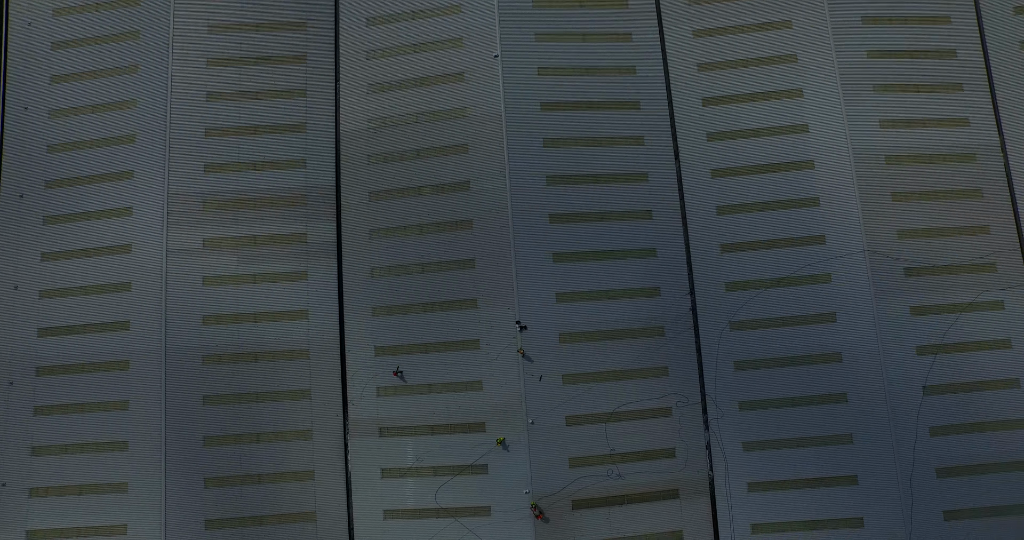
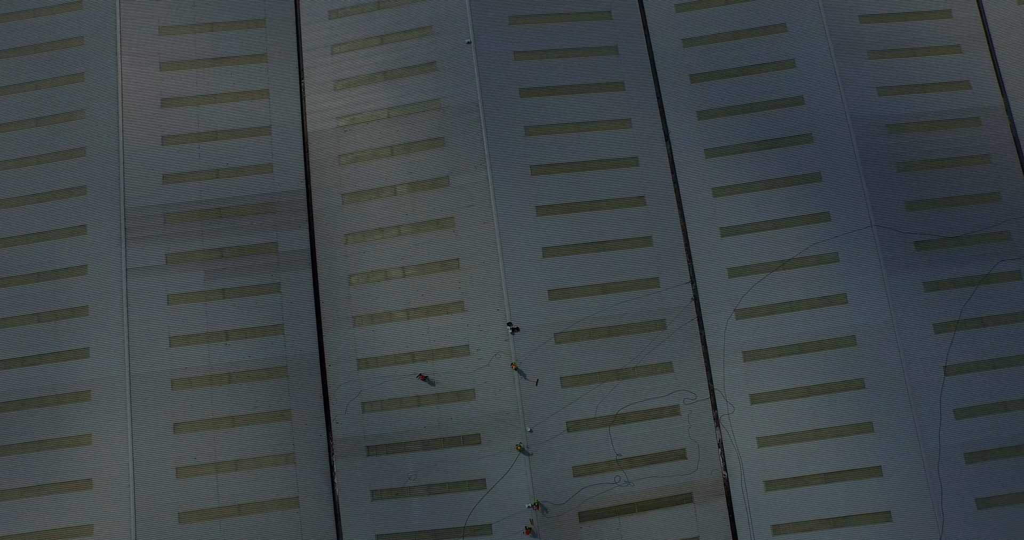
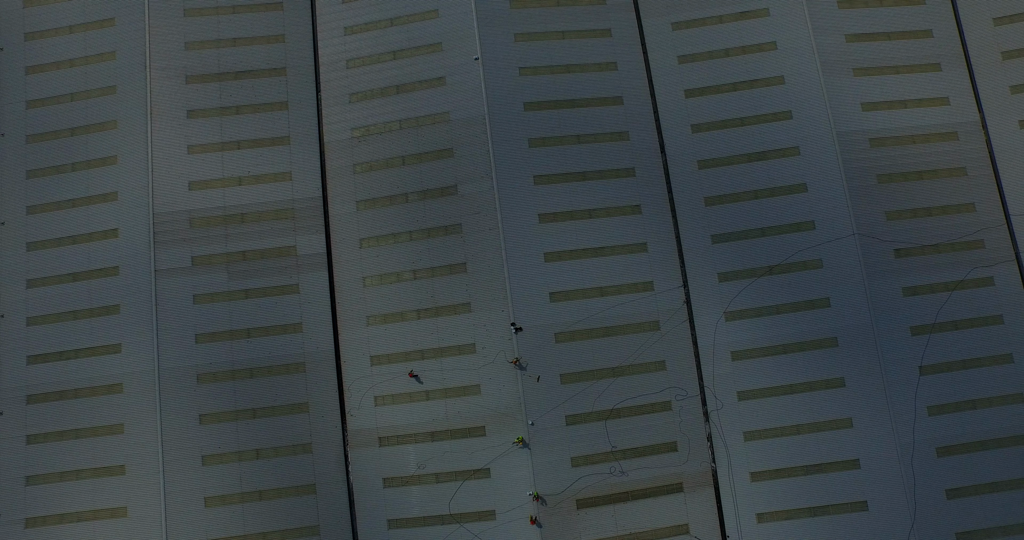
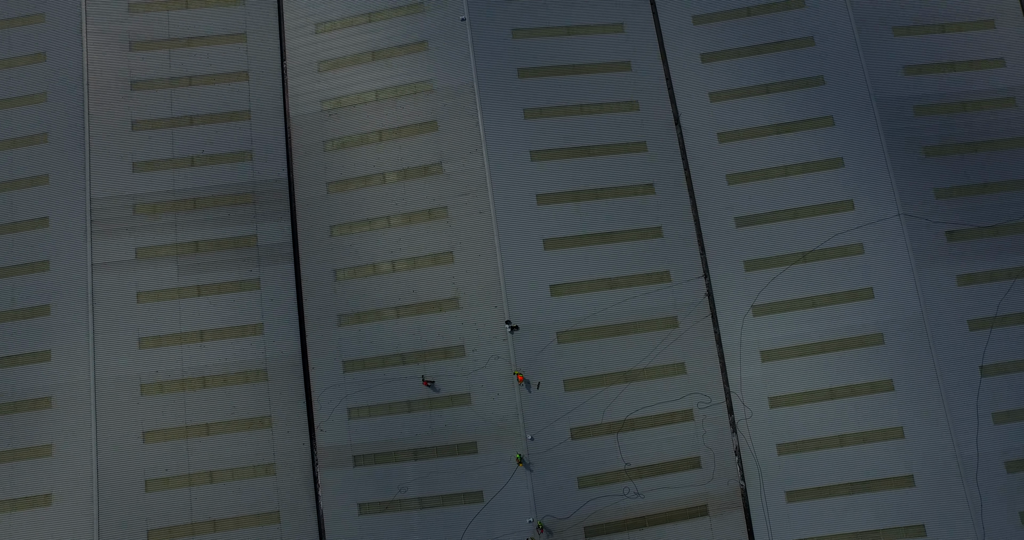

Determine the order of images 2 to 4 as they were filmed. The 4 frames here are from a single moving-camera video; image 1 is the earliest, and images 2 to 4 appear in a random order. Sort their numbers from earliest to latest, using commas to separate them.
3, 2, 4
